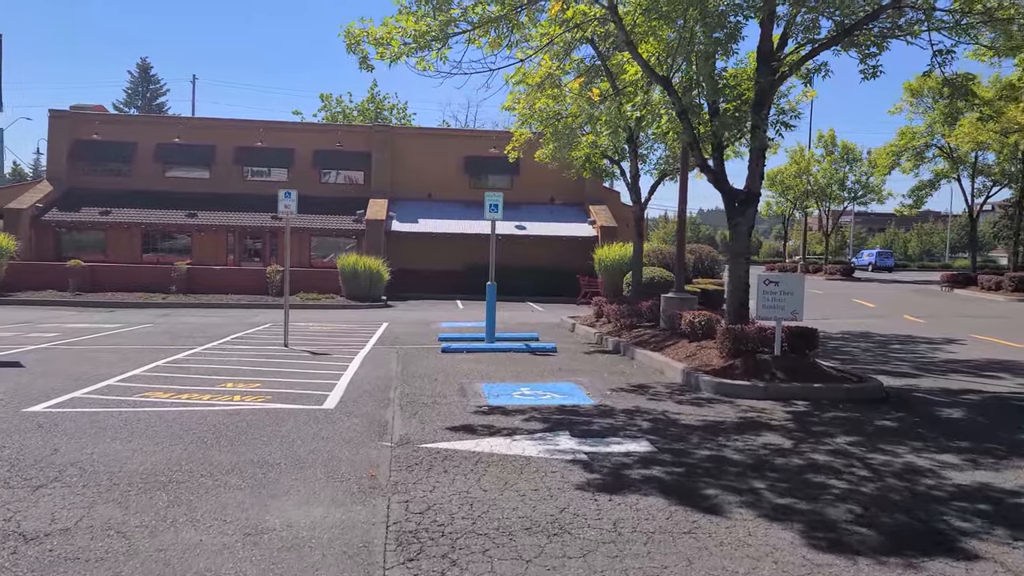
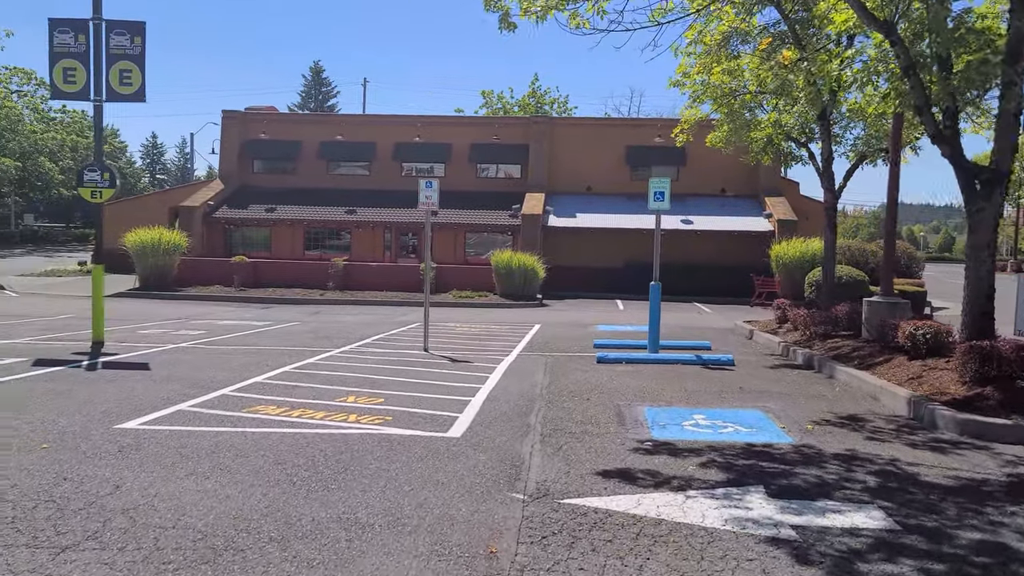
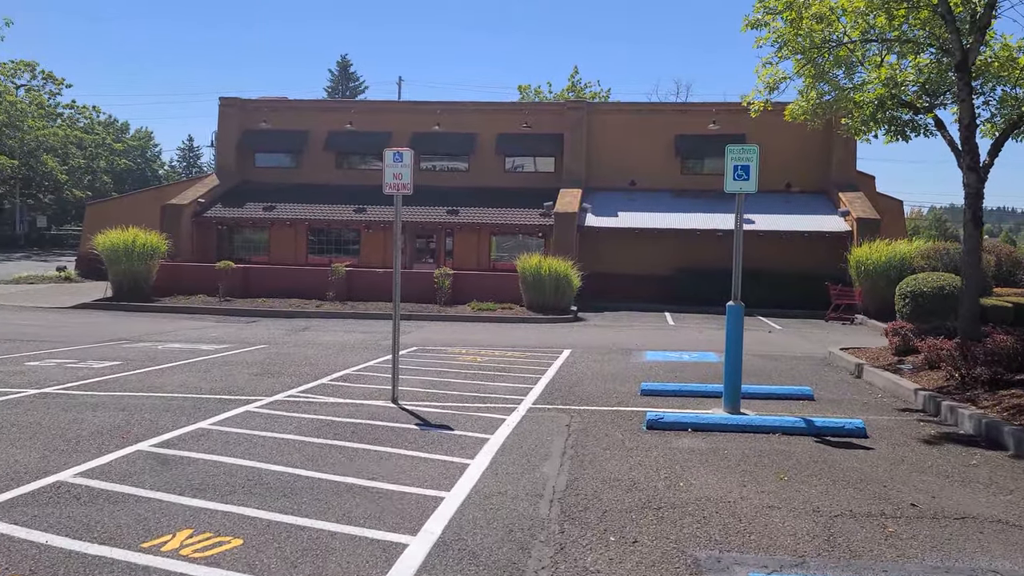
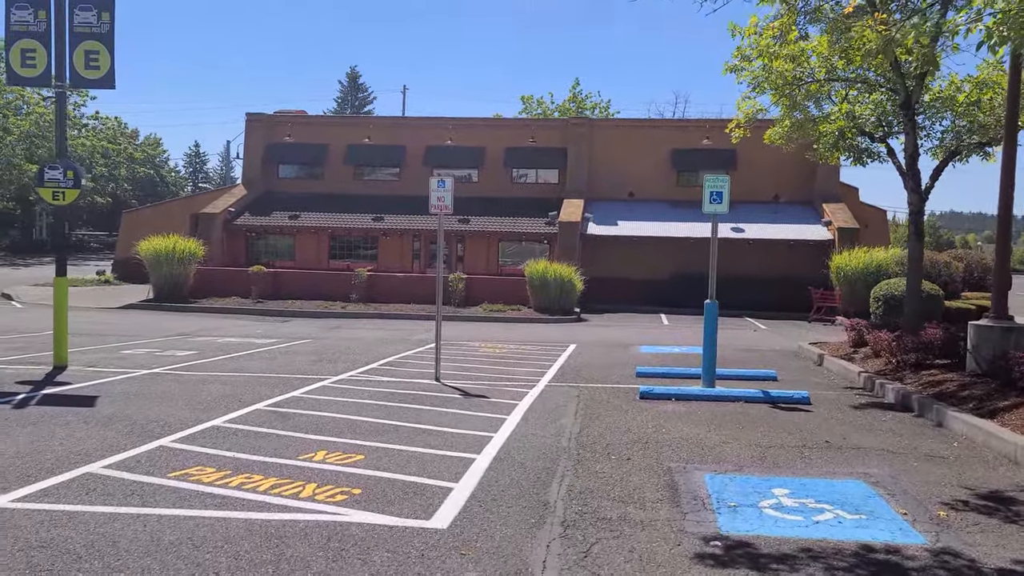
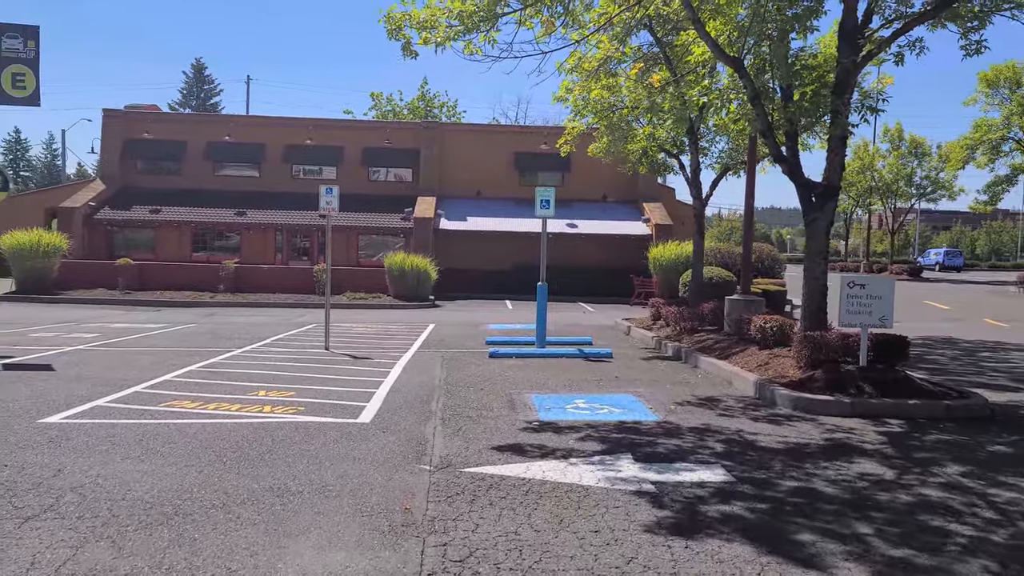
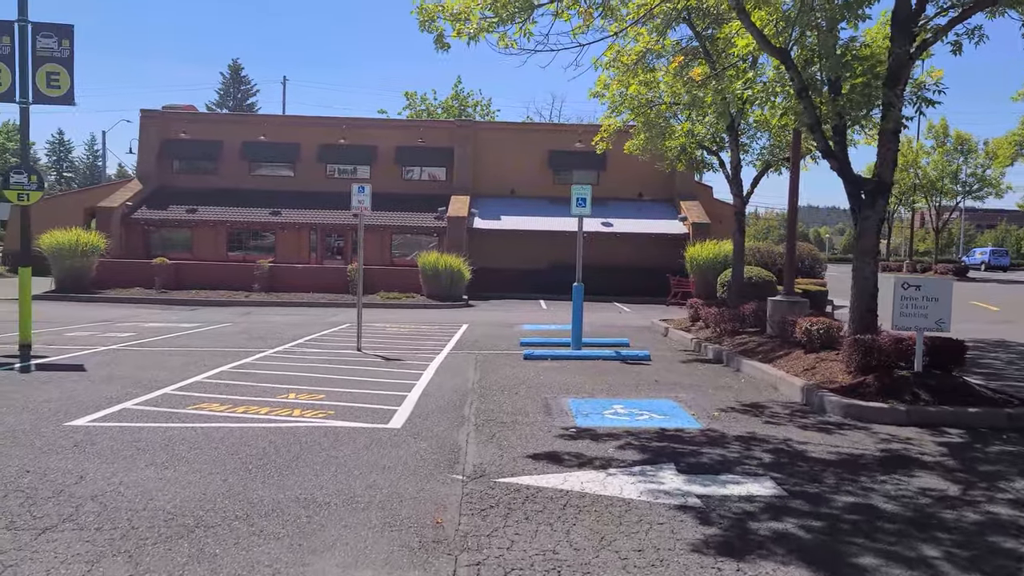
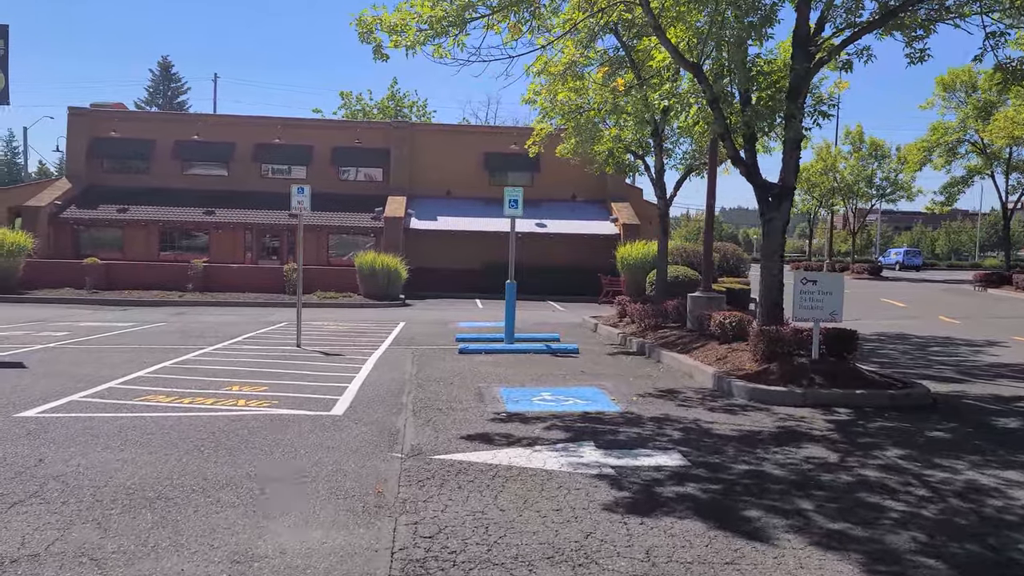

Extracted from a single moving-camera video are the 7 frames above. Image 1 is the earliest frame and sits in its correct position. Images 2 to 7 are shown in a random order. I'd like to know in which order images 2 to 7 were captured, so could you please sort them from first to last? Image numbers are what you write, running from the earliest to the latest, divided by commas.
7, 5, 6, 2, 4, 3
